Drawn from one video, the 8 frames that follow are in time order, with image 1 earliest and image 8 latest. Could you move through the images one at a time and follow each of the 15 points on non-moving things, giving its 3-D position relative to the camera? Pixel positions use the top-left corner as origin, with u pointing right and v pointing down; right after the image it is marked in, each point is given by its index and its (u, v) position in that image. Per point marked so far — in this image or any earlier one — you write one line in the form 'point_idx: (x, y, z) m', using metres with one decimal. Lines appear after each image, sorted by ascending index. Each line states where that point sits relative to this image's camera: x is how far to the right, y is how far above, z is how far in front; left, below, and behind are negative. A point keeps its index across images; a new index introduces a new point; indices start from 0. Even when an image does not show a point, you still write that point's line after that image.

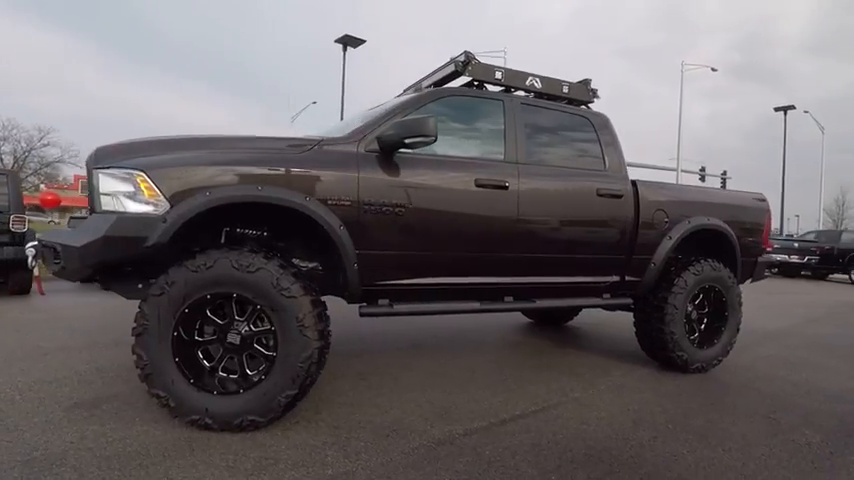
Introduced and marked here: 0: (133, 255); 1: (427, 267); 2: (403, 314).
0: (-1.7, -0.1, +2.8) m
1: (0.0, -0.2, +3.5) m
2: (-0.1, -0.5, +3.4) m
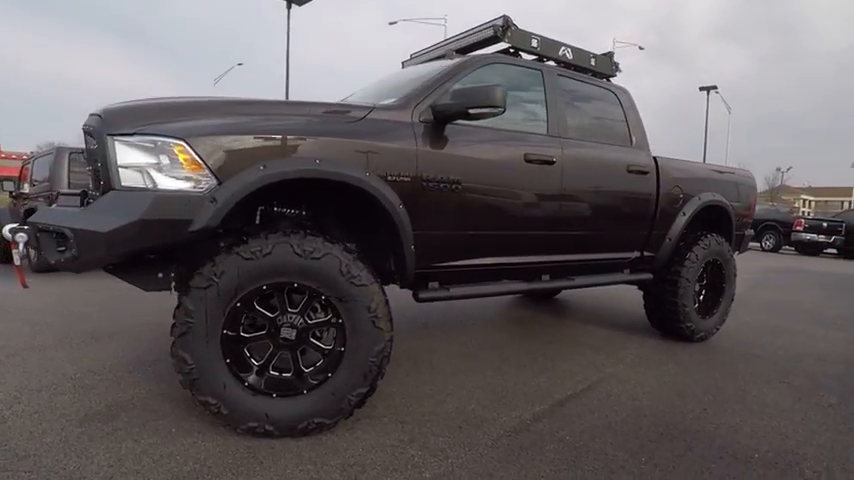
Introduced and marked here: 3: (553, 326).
0: (-1.3, 0.0, +2.4) m
1: (+0.4, -0.1, +3.3) m
2: (+0.2, -0.4, +3.2) m
3: (+1.4, -0.9, +5.1) m
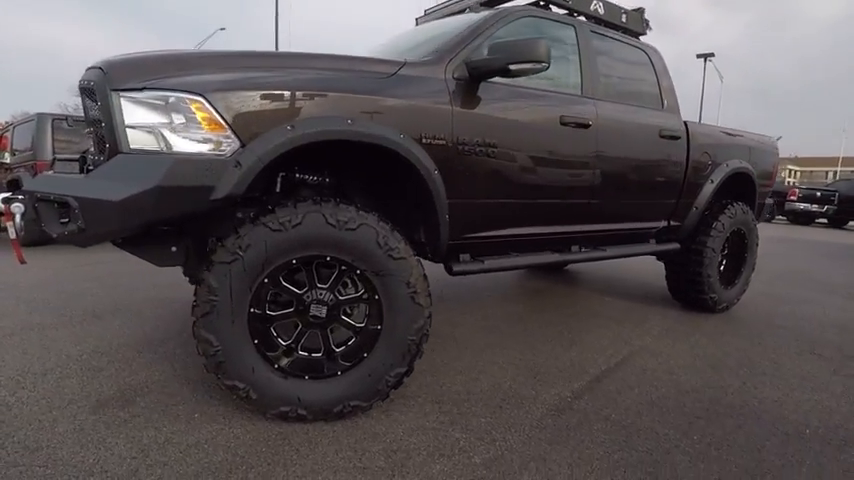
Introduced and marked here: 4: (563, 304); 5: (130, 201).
0: (-1.1, +0.1, +2.1) m
1: (+0.5, +0.2, +3.1) m
2: (+0.4, -0.2, +3.0) m
3: (+1.5, -0.6, +5.0) m
4: (+1.4, -0.6, +4.7) m
5: (-1.3, +0.2, +2.0) m
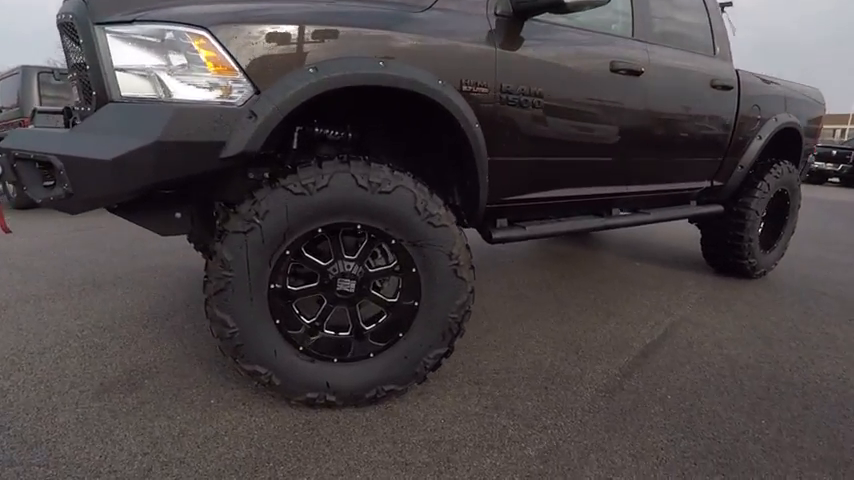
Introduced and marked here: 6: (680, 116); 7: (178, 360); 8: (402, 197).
0: (-0.9, +0.3, +1.8) m
1: (+0.7, +0.4, +2.8) m
2: (+0.6, 0.0, +2.7) m
3: (+1.7, -0.2, +4.7) m
4: (+1.5, -0.3, +4.4) m
5: (-1.1, +0.3, +1.7) m
6: (+1.8, +0.9, +3.3) m
7: (-1.3, -0.6, +2.4) m
8: (-0.1, +0.2, +1.9) m
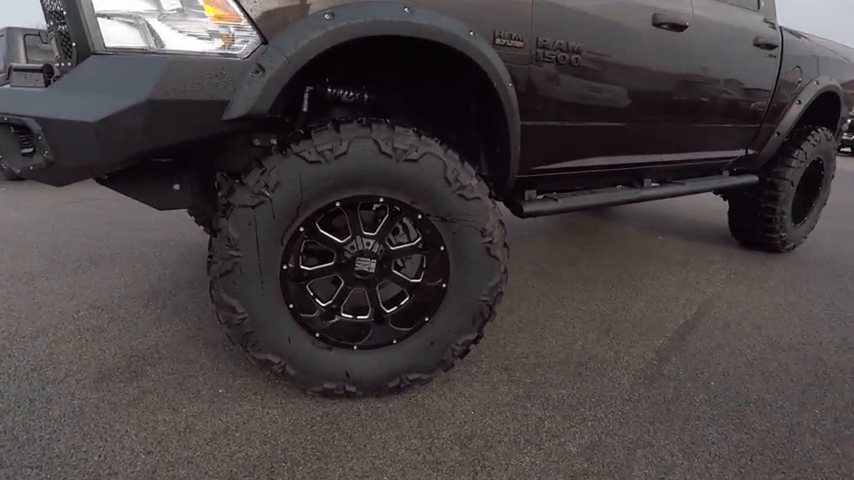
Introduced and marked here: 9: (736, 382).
0: (-0.8, +0.3, +1.6) m
1: (+0.8, +0.5, +2.5) m
2: (+0.7, +0.2, +2.5) m
3: (+1.8, 0.0, +4.5) m
4: (+1.7, 0.0, +4.2) m
5: (-1.0, +0.4, +1.5) m
6: (+1.9, +1.0, +3.0) m
7: (-1.2, -0.5, +2.3) m
8: (0.0, +0.3, +1.7) m
9: (+1.5, -0.7, +2.2) m
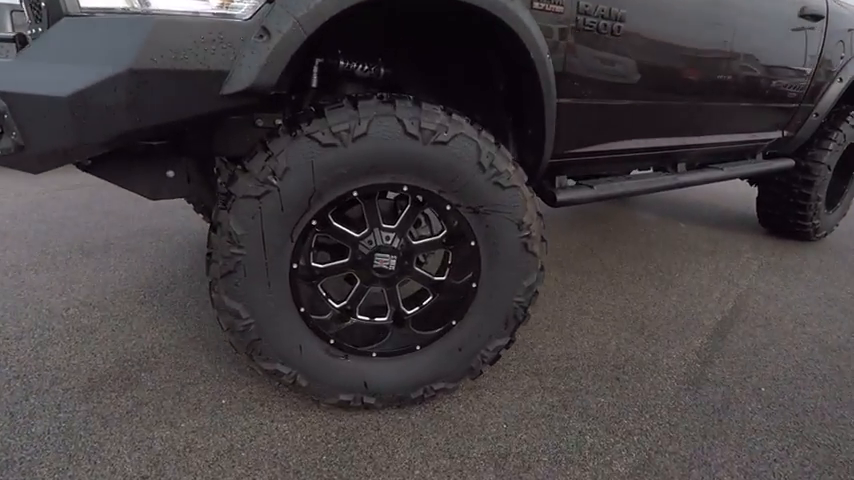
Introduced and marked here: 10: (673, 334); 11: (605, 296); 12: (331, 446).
0: (-0.7, +0.4, +1.3) m
1: (+0.9, +0.6, +2.3) m
2: (+0.8, +0.2, +2.3) m
3: (+1.9, +0.2, +4.3) m
4: (+1.8, +0.1, +4.0) m
5: (-0.9, +0.4, +1.2) m
6: (+2.0, +1.1, +2.8) m
7: (-1.1, -0.5, +2.1) m
8: (+0.1, +0.3, +1.5) m
9: (+1.6, -0.6, +2.0) m
10: (+1.3, -0.5, +2.4) m
11: (+1.1, -0.3, +2.8) m
12: (-0.3, -0.7, +1.6) m
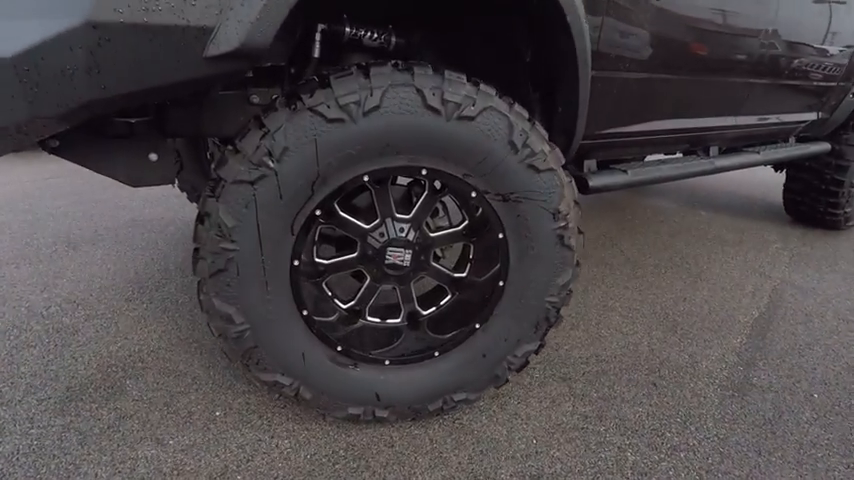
0: (-0.6, +0.4, +1.1) m
1: (+1.0, +0.6, +2.1) m
2: (+0.9, +0.2, +2.1) m
3: (+2.0, +0.3, +4.1) m
4: (+1.8, +0.2, +3.8) m
5: (-0.8, +0.4, +1.0) m
6: (+2.1, +1.2, +2.5) m
7: (-1.0, -0.4, +1.9) m
8: (+0.2, +0.3, +1.2) m
9: (+1.6, -0.6, +1.8) m
10: (+1.3, -0.4, +2.2) m
11: (+1.1, -0.3, +2.6) m
12: (-0.3, -0.7, +1.4) m
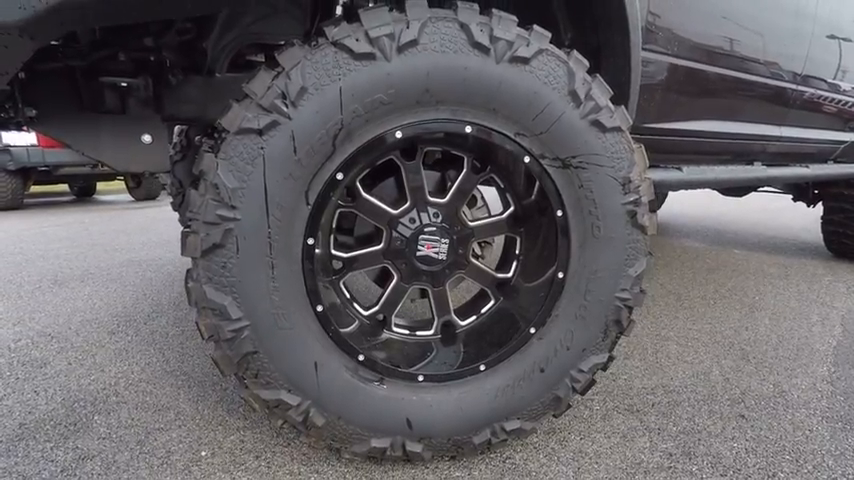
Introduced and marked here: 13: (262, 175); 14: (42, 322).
0: (-0.5, +0.4, +0.9) m
1: (+1.1, +0.6, +1.9) m
2: (+1.0, +0.2, +1.8) m
3: (+2.1, -0.1, +3.8) m
4: (+1.9, -0.1, +3.5) m
5: (-0.7, +0.5, +0.8) m
6: (+2.2, +1.1, +2.4) m
7: (-0.9, -0.5, +1.6) m
8: (+0.3, +0.4, +1.0) m
9: (+1.7, -0.6, +1.5) m
10: (+1.4, -0.5, +1.9) m
11: (+1.2, -0.4, +2.3) m
12: (-0.1, -0.6, +1.0) m
13: (-0.3, +0.1, +1.0) m
14: (-1.7, -0.4, +2.1) m
